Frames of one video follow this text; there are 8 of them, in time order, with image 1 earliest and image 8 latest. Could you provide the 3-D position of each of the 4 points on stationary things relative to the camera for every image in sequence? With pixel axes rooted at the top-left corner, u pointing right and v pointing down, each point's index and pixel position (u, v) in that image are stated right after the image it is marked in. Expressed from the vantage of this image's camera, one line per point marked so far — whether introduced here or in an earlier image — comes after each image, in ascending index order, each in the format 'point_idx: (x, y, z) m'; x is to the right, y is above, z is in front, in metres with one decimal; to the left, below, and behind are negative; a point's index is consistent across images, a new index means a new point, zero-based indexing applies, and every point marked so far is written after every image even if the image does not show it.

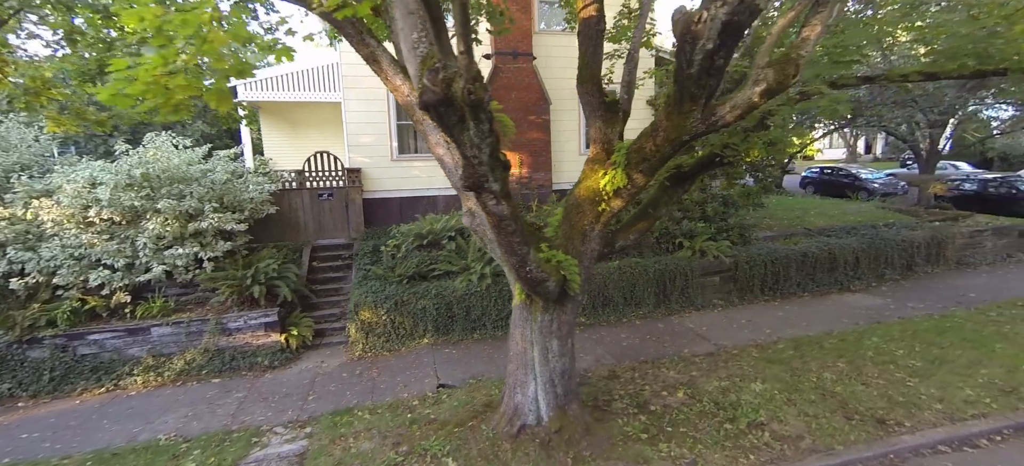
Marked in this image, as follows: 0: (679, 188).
0: (+1.4, +0.4, +3.6) m
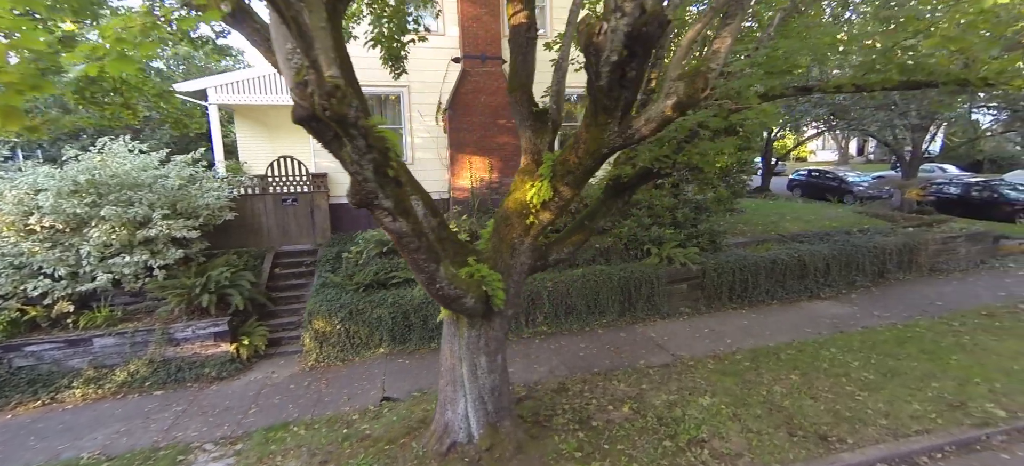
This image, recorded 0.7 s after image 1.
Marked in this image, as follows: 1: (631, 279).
0: (+0.9, +0.3, +3.5) m
1: (+1.8, -0.7, +6.4) m
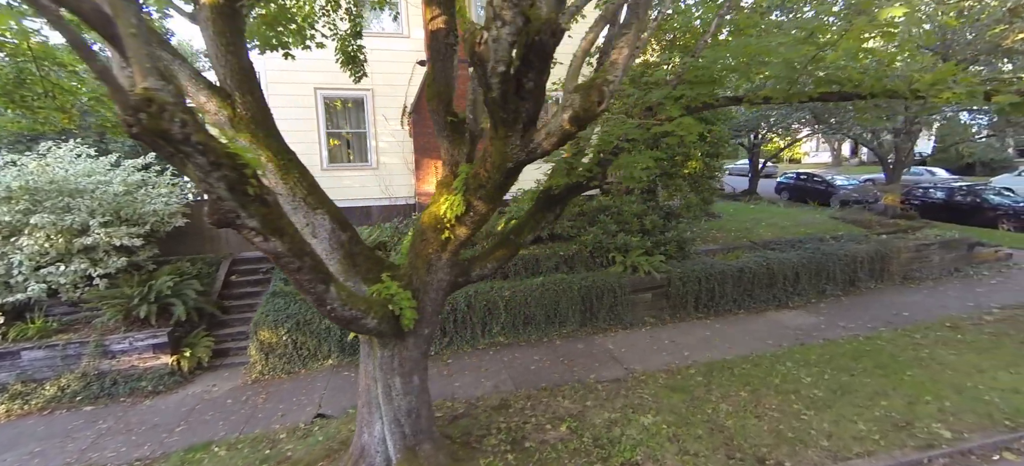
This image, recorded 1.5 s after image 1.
0: (+0.3, +0.2, +3.4) m
1: (+1.2, -0.8, +6.2) m
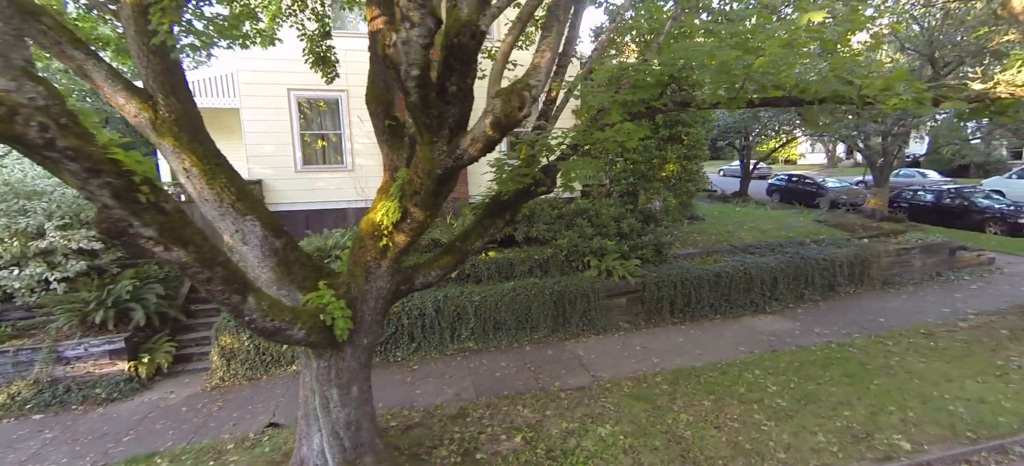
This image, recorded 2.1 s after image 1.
0: (-0.1, +0.1, +3.3) m
1: (+0.8, -0.9, +6.1) m
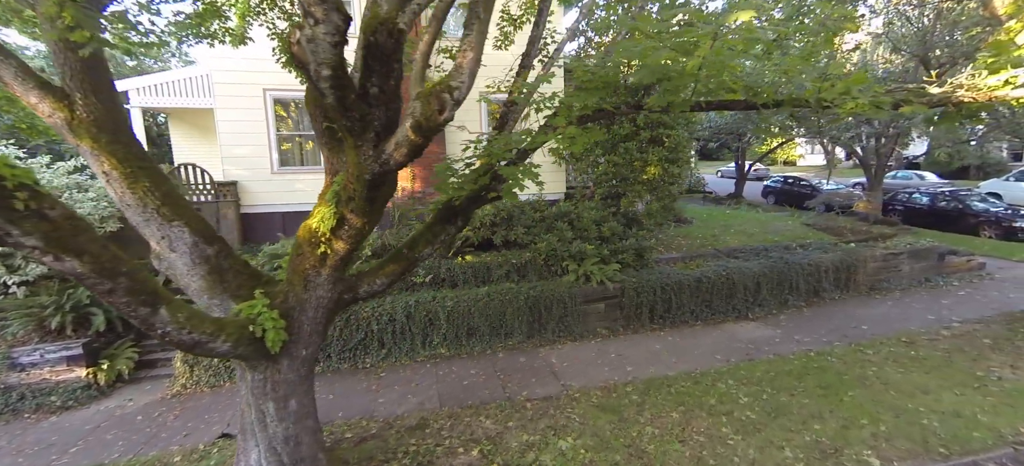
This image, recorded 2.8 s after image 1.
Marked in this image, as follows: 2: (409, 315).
0: (-0.5, +0.1, +3.2) m
1: (+0.4, -0.9, +6.0) m
2: (-1.4, -1.1, +5.6) m
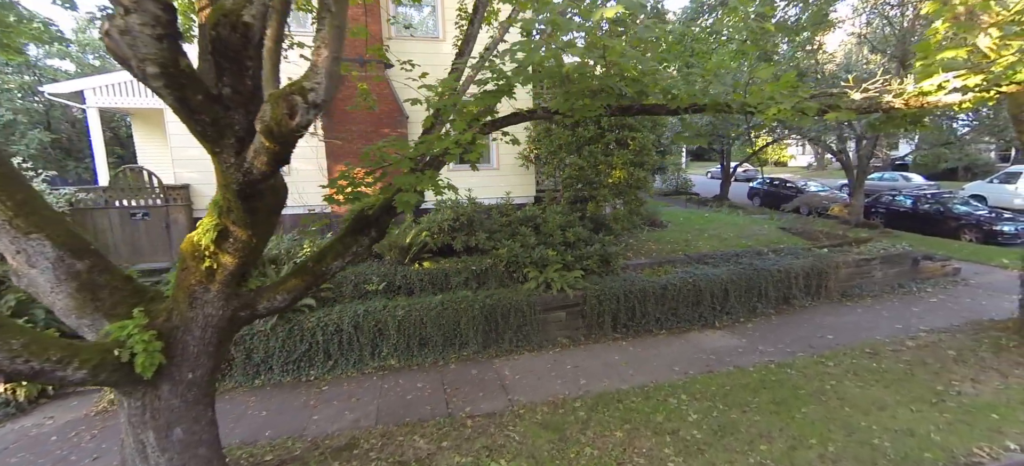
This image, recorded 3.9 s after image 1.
0: (-1.1, 0.0, +3.0) m
1: (-0.2, -1.0, +5.8) m
2: (-2.0, -1.2, +5.4) m
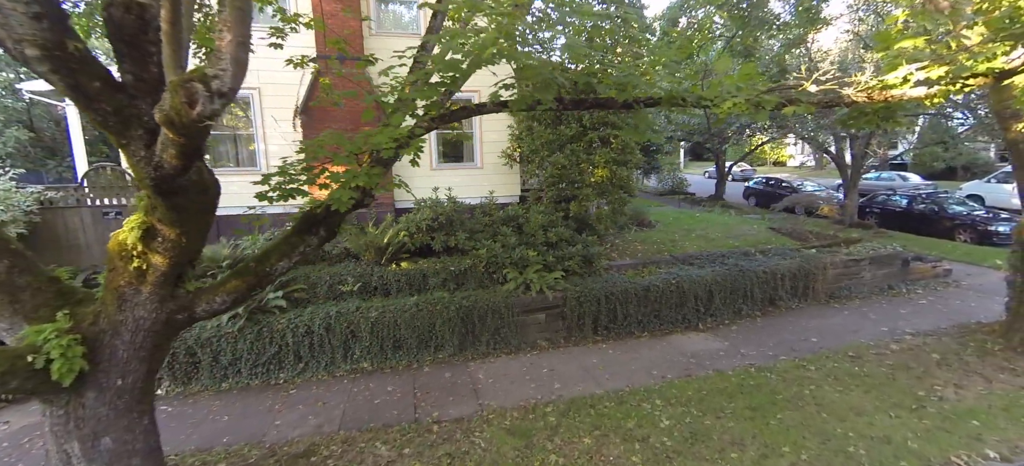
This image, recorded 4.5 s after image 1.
0: (-1.4, 0.0, +2.8) m
1: (-0.5, -1.0, +5.7) m
2: (-2.3, -1.2, +5.2) m
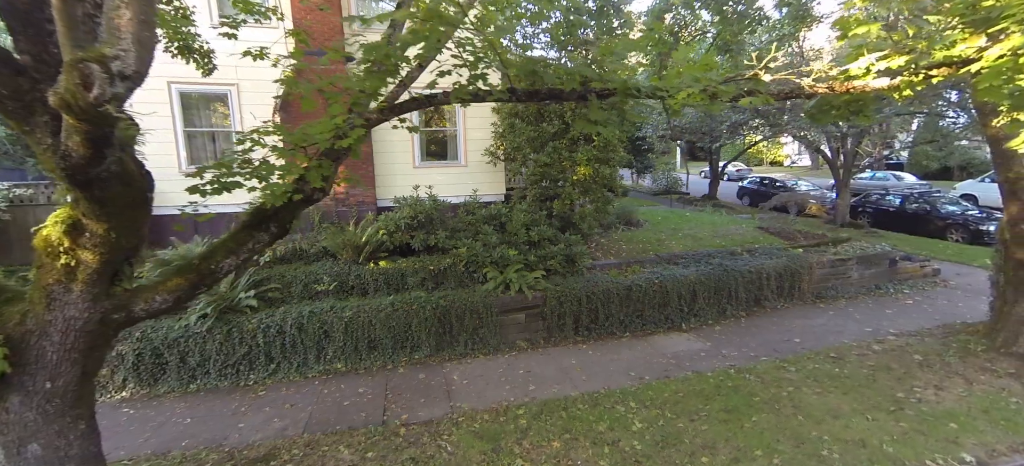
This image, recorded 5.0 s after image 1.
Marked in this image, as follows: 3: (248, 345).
0: (-1.7, 0.0, +2.7) m
1: (-0.8, -1.0, +5.6) m
2: (-2.6, -1.2, +5.1) m
3: (-3.1, -1.3, +5.0) m
